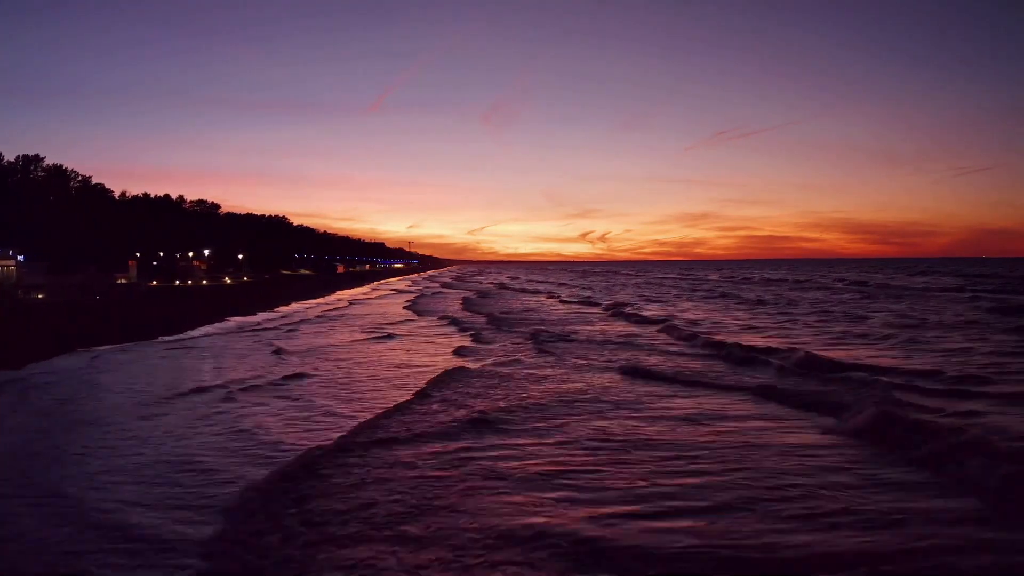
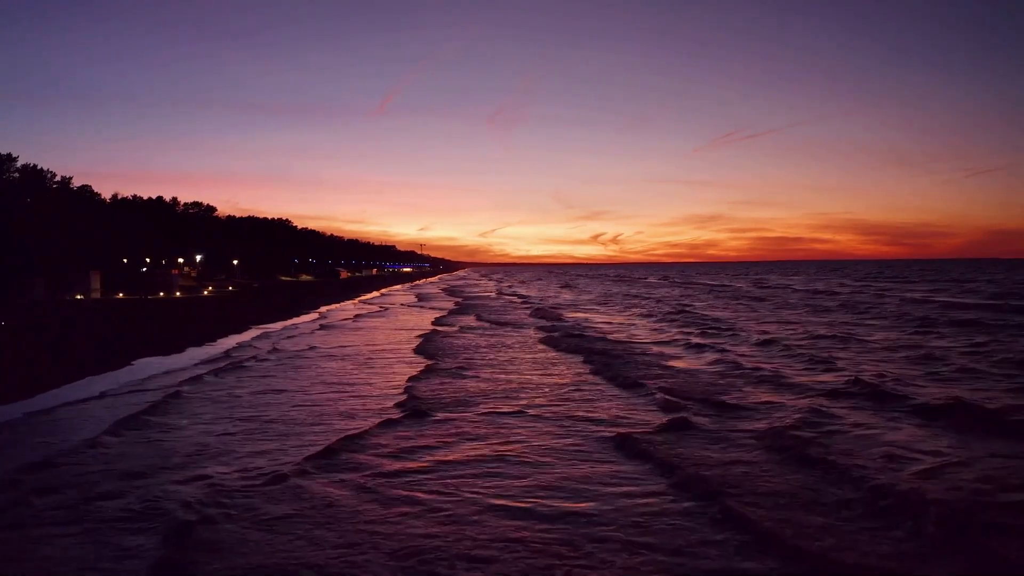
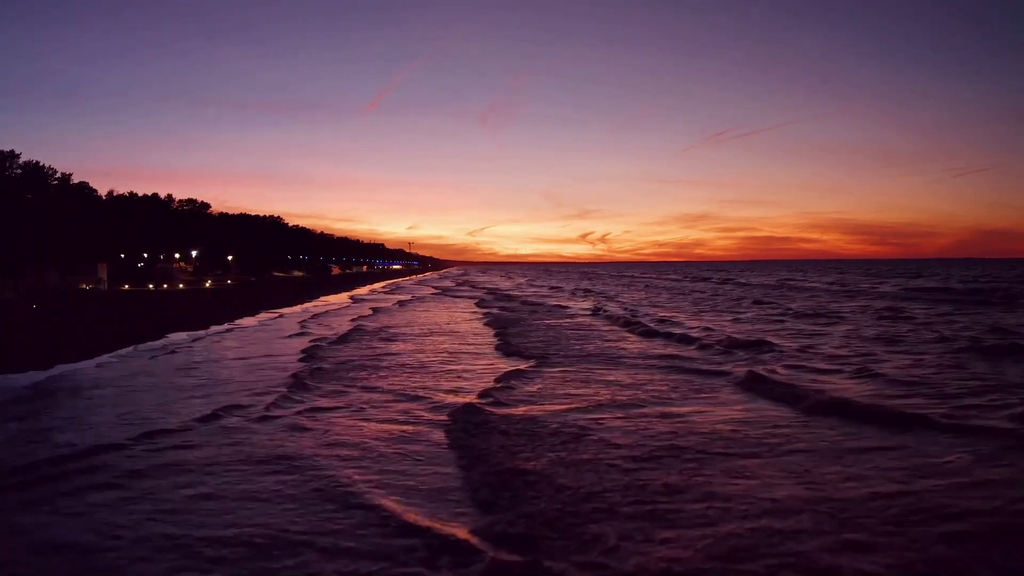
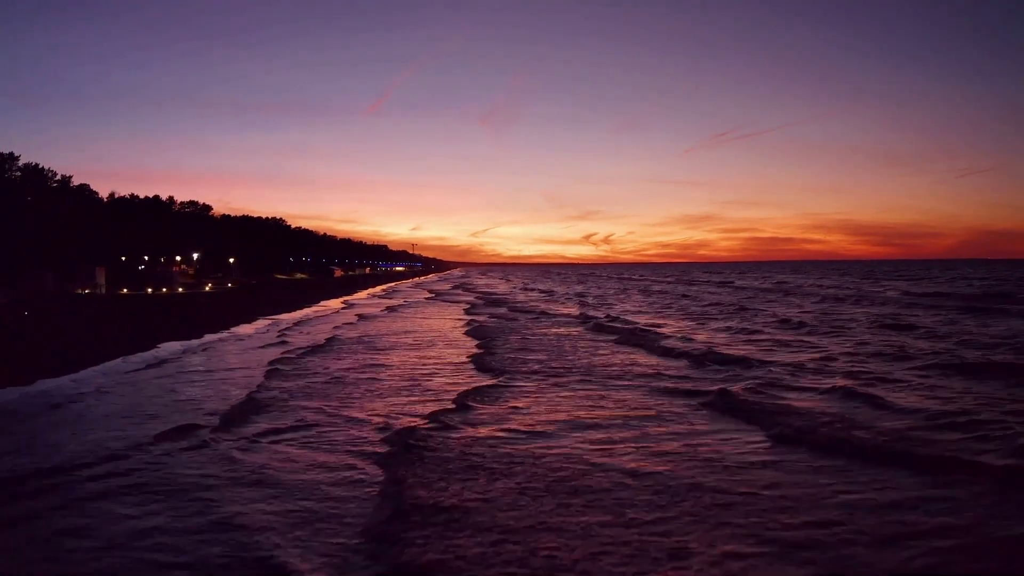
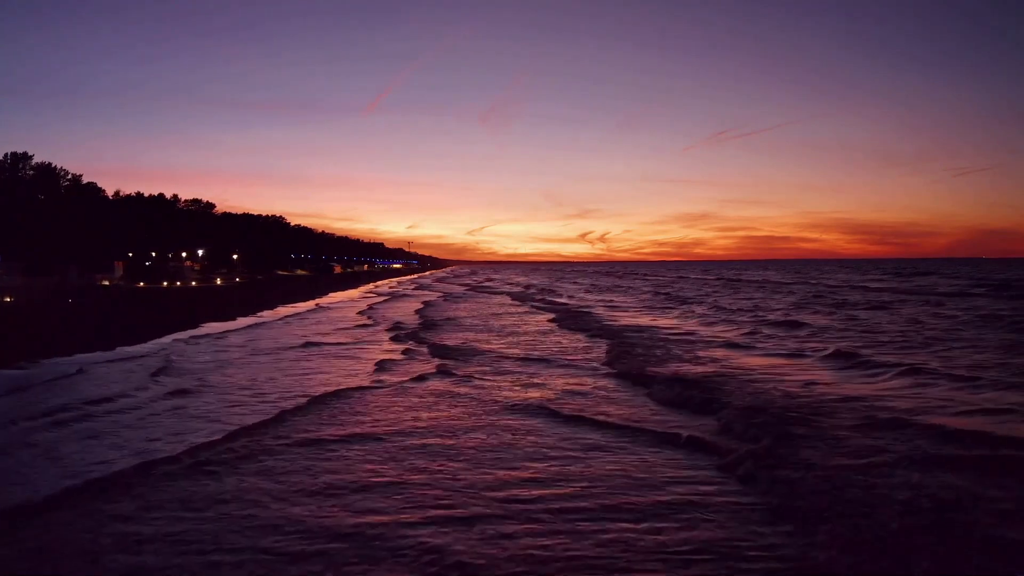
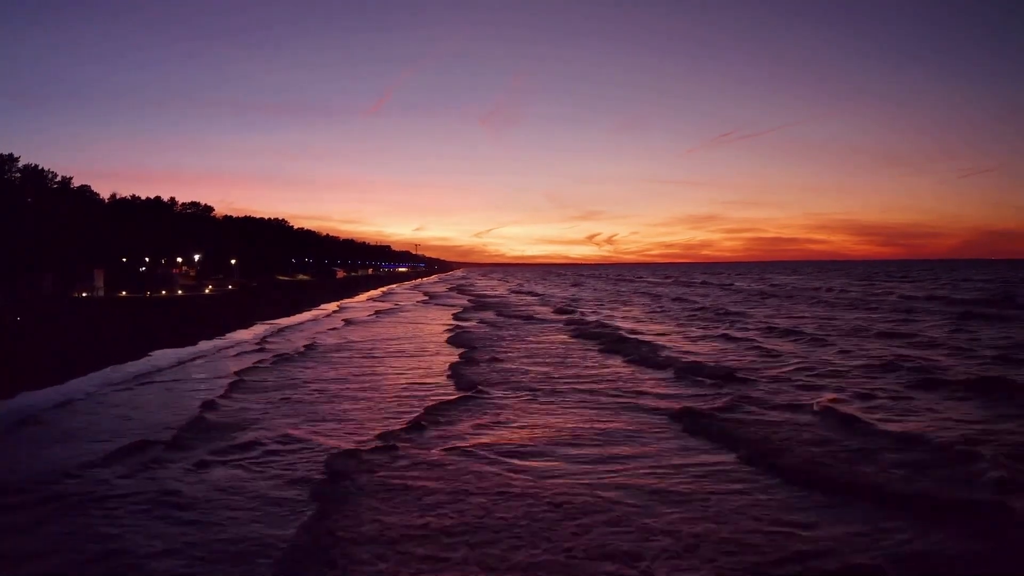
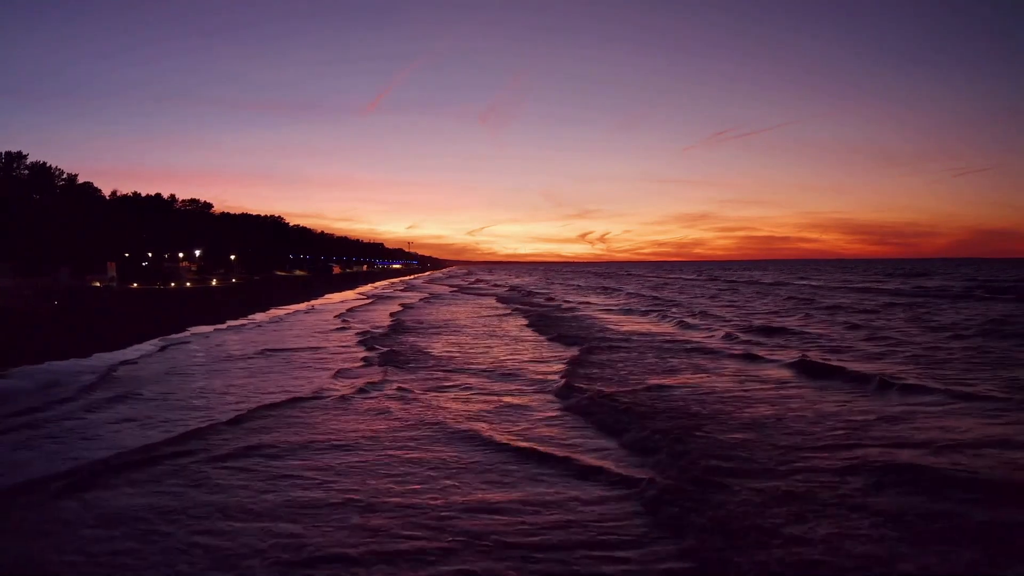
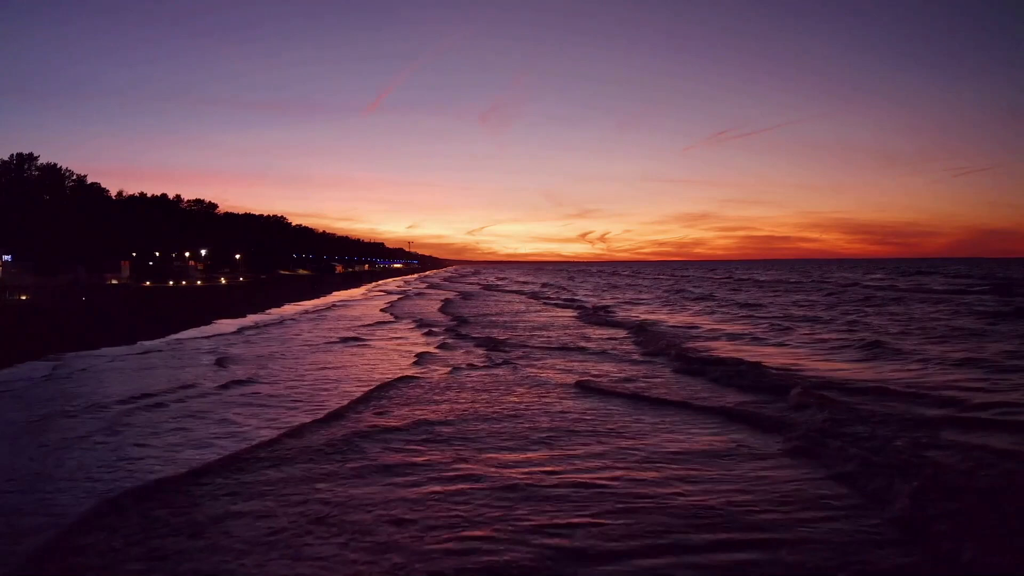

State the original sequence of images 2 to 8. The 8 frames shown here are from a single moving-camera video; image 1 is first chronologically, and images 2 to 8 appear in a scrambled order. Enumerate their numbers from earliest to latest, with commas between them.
8, 5, 7, 3, 4, 6, 2
